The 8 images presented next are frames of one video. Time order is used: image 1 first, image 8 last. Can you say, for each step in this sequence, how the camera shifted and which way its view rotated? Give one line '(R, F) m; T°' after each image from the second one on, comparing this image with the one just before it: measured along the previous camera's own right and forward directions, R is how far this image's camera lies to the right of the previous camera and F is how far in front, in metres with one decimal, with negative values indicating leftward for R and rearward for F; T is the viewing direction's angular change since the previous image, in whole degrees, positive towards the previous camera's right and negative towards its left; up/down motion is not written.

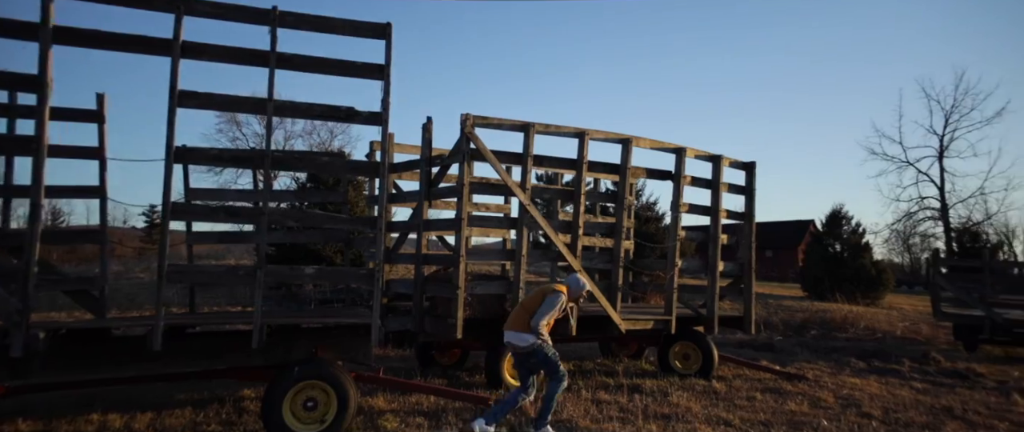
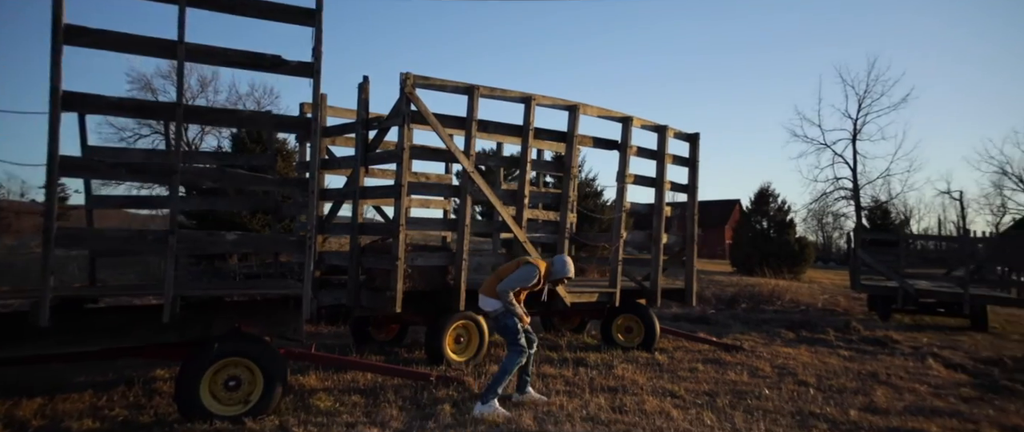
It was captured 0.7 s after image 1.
(-0.1, +0.3) m; +6°
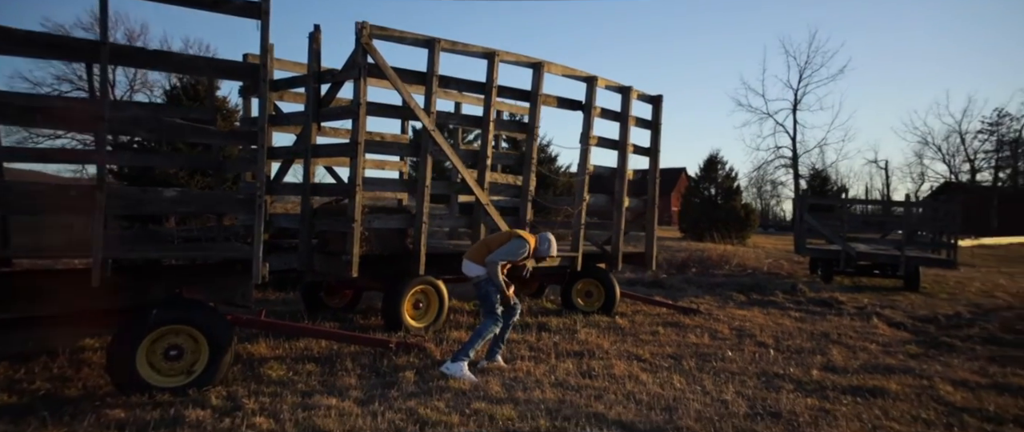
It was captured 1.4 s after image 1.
(-0.1, +0.3) m; +5°
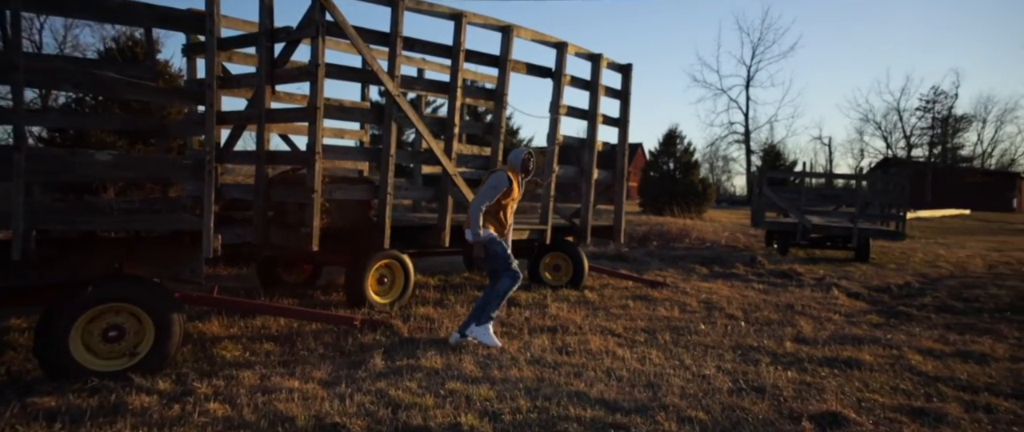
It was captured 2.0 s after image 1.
(-0.1, +0.3) m; +4°
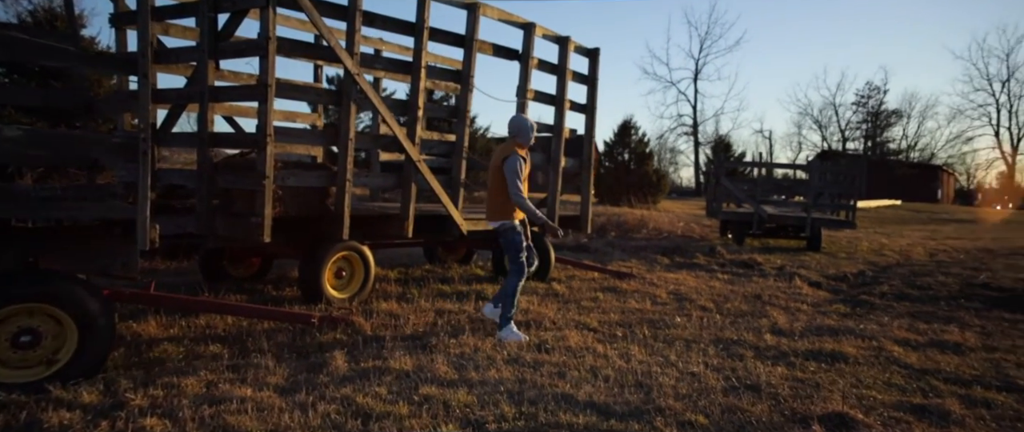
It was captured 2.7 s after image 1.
(-0.2, +0.4) m; +5°
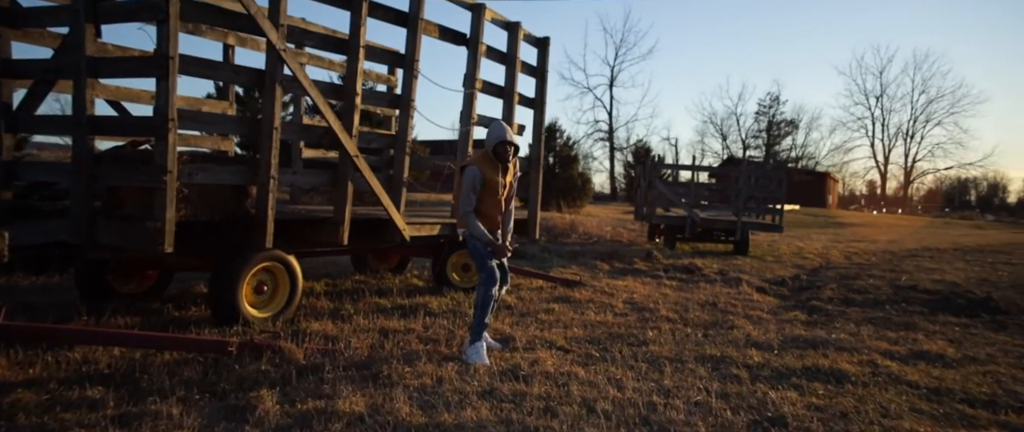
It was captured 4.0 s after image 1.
(-0.4, +0.8) m; +8°
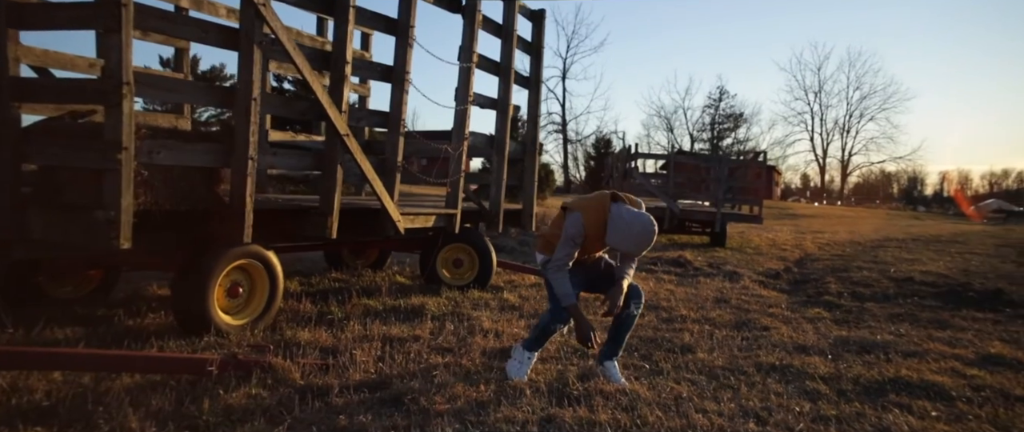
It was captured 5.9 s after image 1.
(-0.6, +0.8) m; +5°
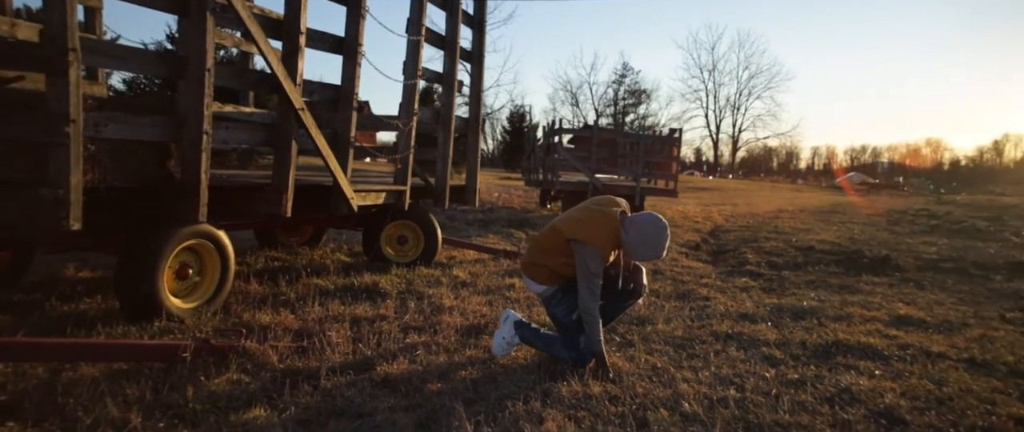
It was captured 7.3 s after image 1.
(-0.5, 0.0) m; +9°
